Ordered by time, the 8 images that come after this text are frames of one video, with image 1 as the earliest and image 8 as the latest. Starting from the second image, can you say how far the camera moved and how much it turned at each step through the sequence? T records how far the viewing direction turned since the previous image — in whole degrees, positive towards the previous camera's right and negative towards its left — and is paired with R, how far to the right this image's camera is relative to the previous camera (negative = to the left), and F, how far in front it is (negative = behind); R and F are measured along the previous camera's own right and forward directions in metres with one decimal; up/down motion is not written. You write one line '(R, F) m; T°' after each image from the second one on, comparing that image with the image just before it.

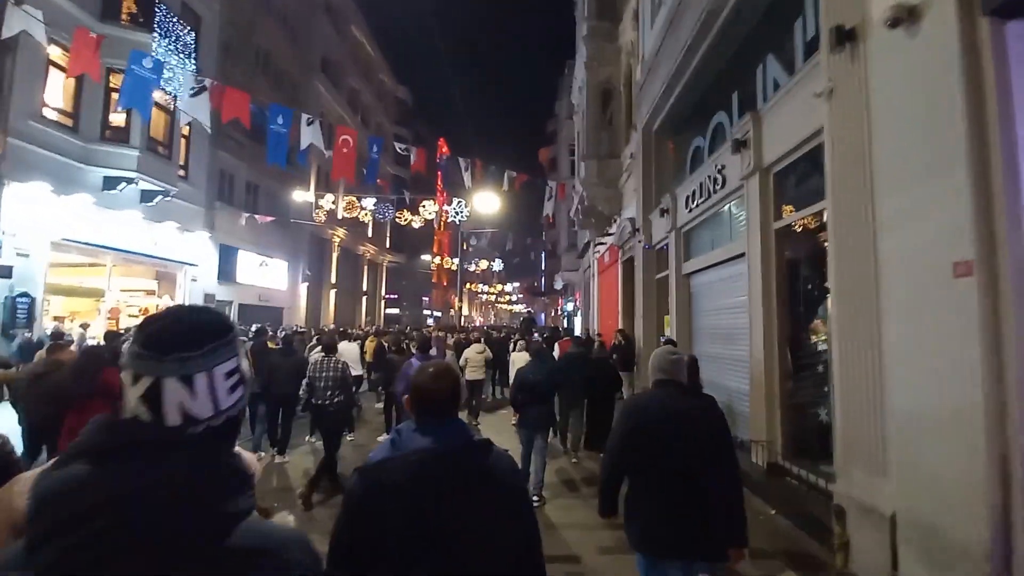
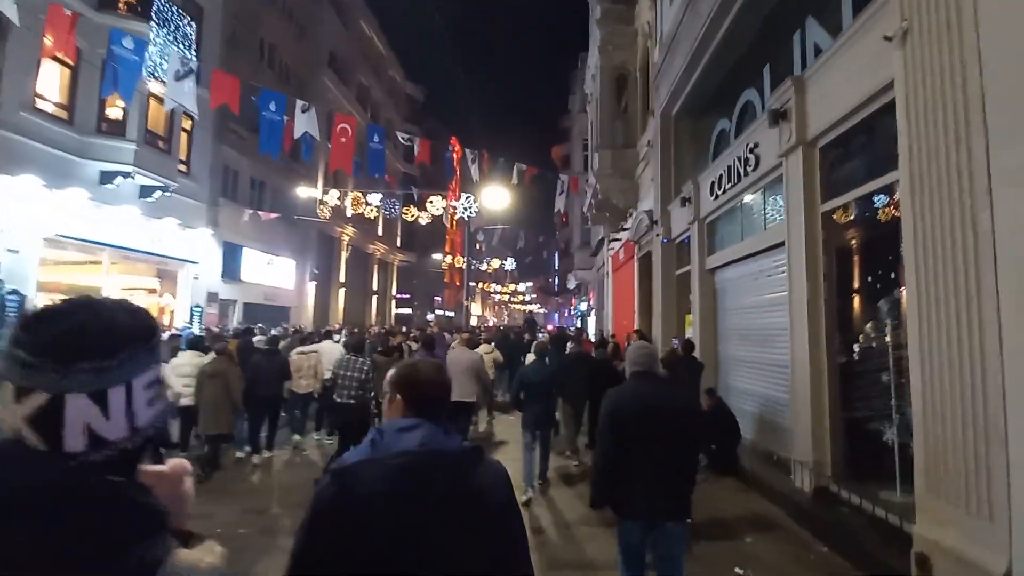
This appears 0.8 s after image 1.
(+0.2, +1.1) m; -2°
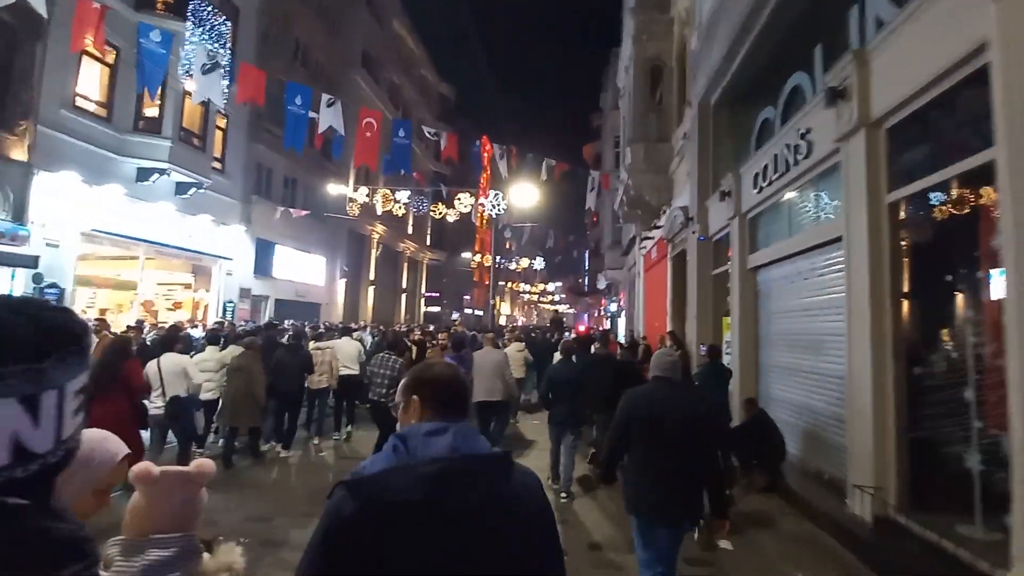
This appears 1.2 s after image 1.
(+0.1, +0.6) m; -4°
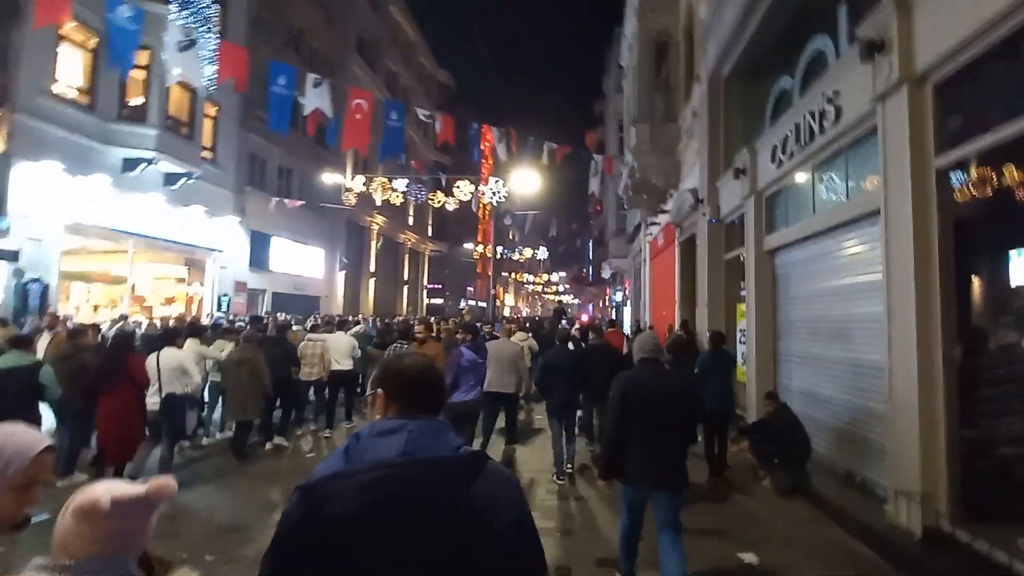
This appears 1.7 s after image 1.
(+0.1, +0.7) m; -1°
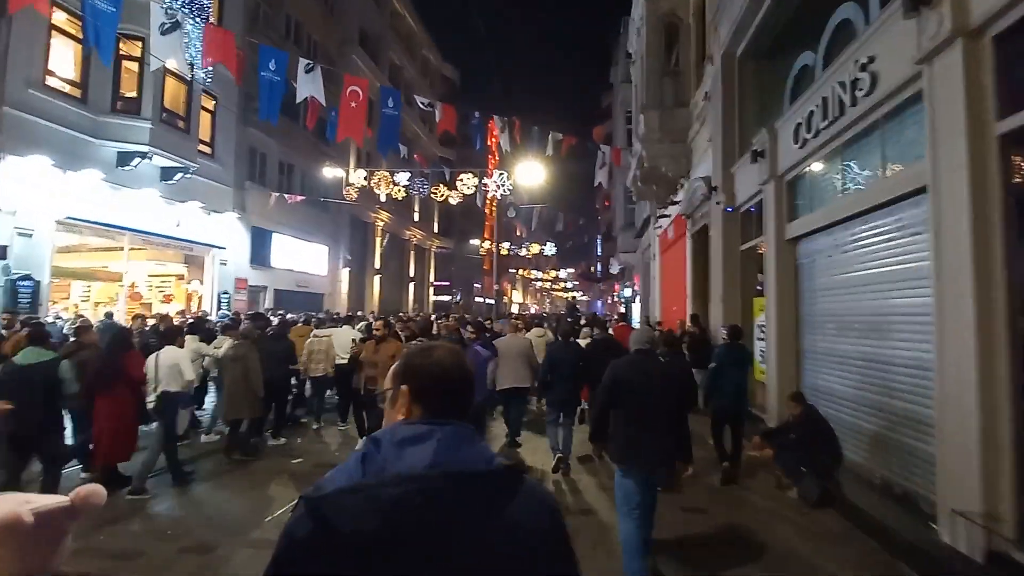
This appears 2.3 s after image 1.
(+0.2, +0.7) m; -1°
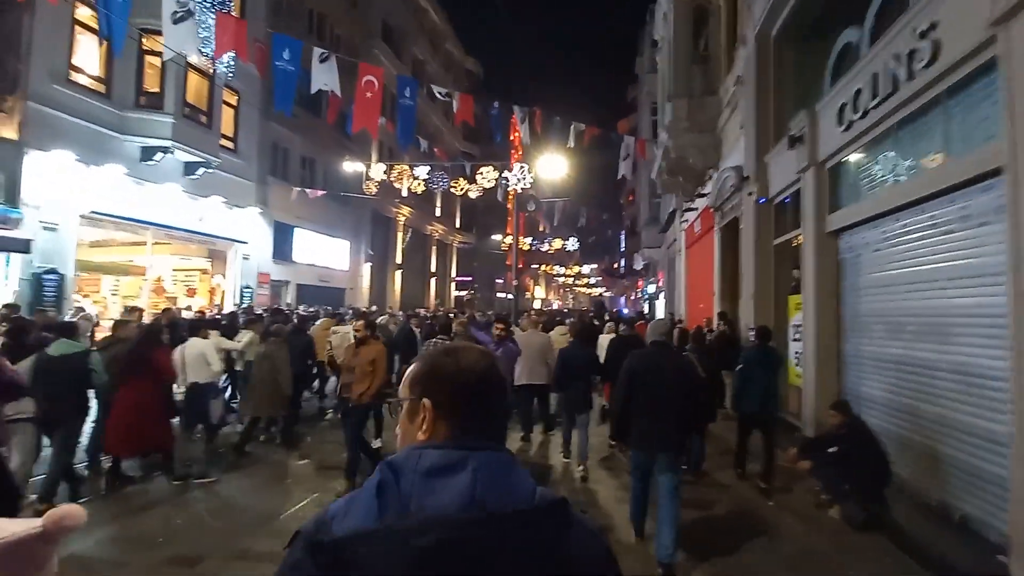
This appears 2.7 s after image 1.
(+0.1, +0.5) m; -3°
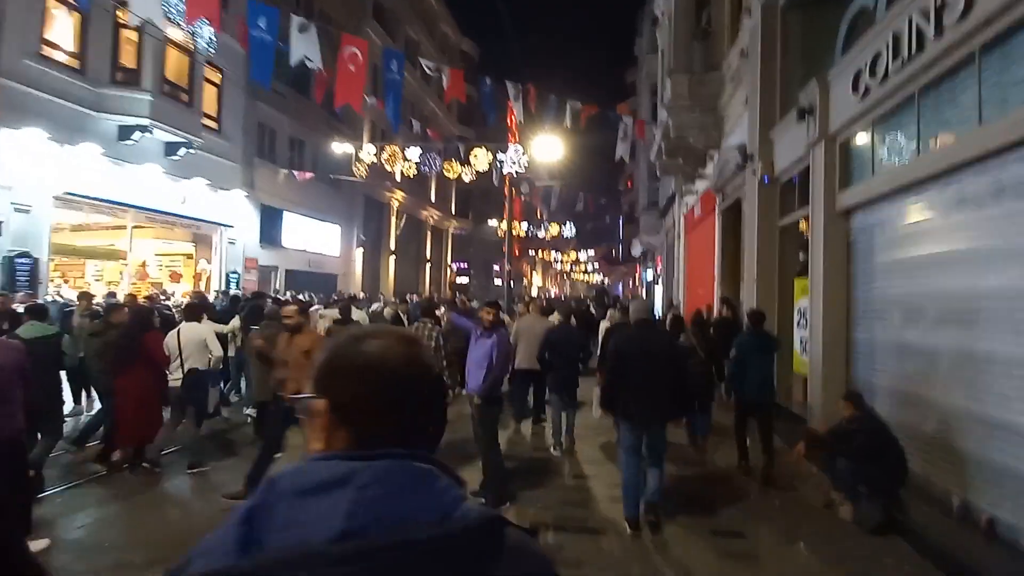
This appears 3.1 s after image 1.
(+0.2, +0.6) m; 0°
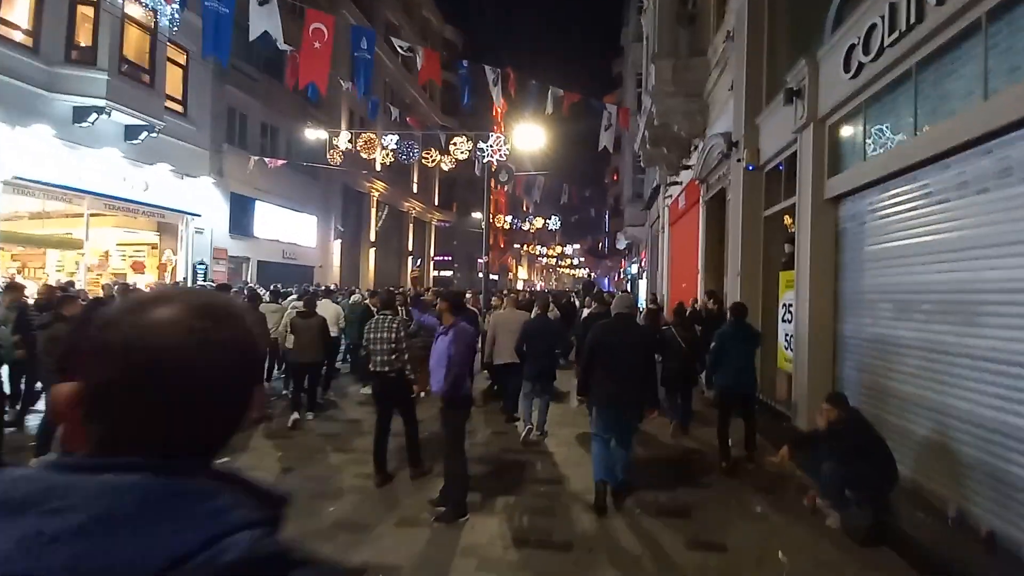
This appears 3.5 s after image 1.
(+0.3, +0.6) m; +2°
